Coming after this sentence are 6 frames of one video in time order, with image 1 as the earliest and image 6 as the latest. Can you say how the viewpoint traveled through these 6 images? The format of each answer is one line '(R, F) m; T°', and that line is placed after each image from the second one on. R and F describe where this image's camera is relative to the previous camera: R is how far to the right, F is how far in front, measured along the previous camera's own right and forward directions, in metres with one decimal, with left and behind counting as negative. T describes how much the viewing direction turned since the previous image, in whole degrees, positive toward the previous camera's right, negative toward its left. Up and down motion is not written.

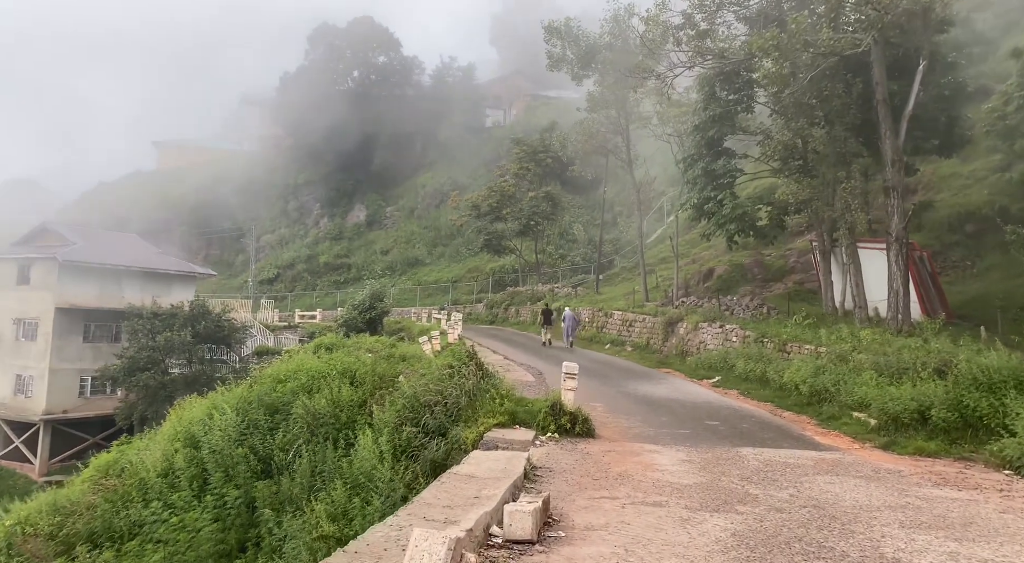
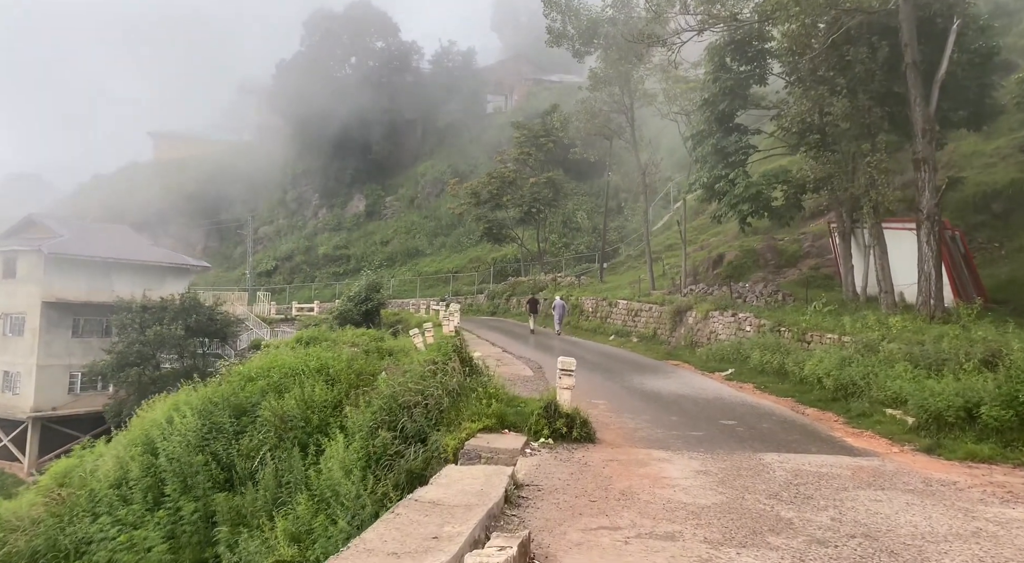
(+0.2, +1.4) m; 0°
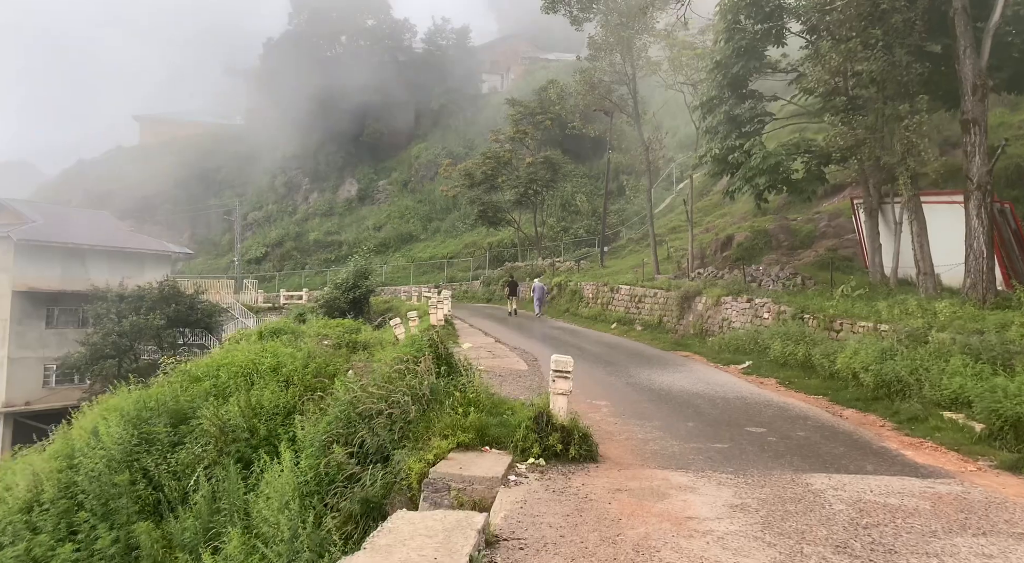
(+0.2, +1.9) m; 0°
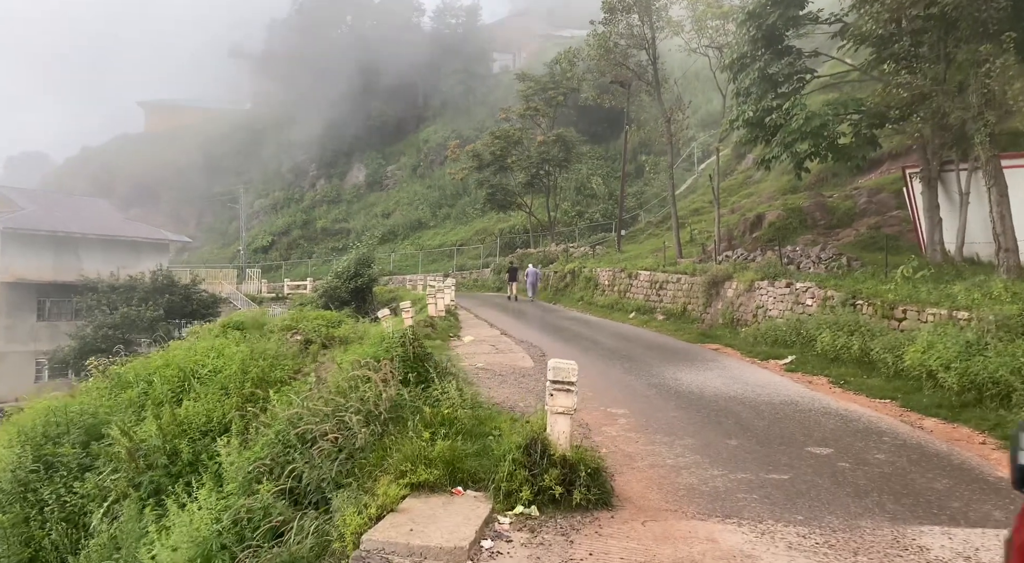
(+0.3, +2.1) m; -1°
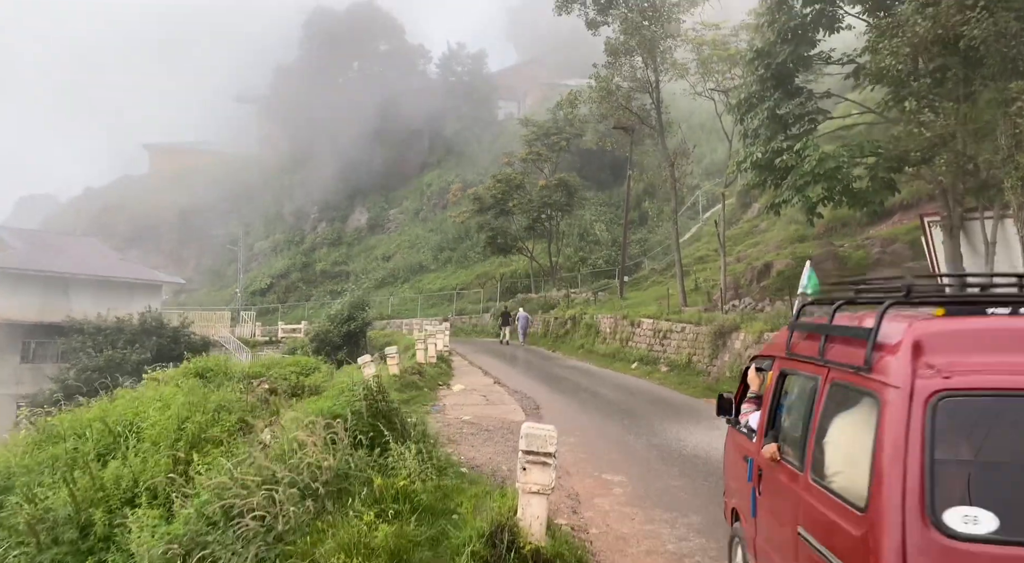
(+0.2, +1.0) m; 0°
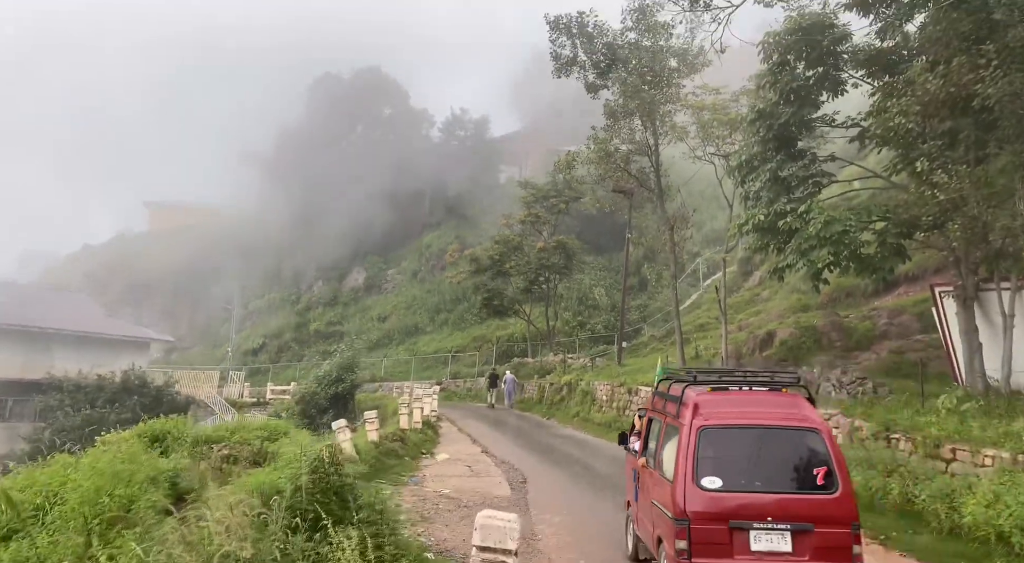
(+0.2, +0.8) m; 0°
